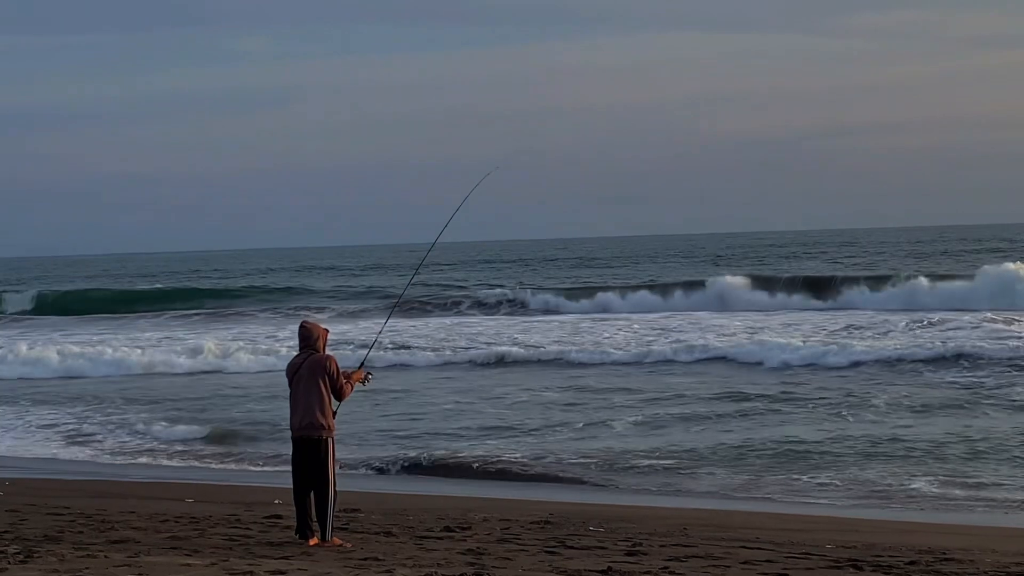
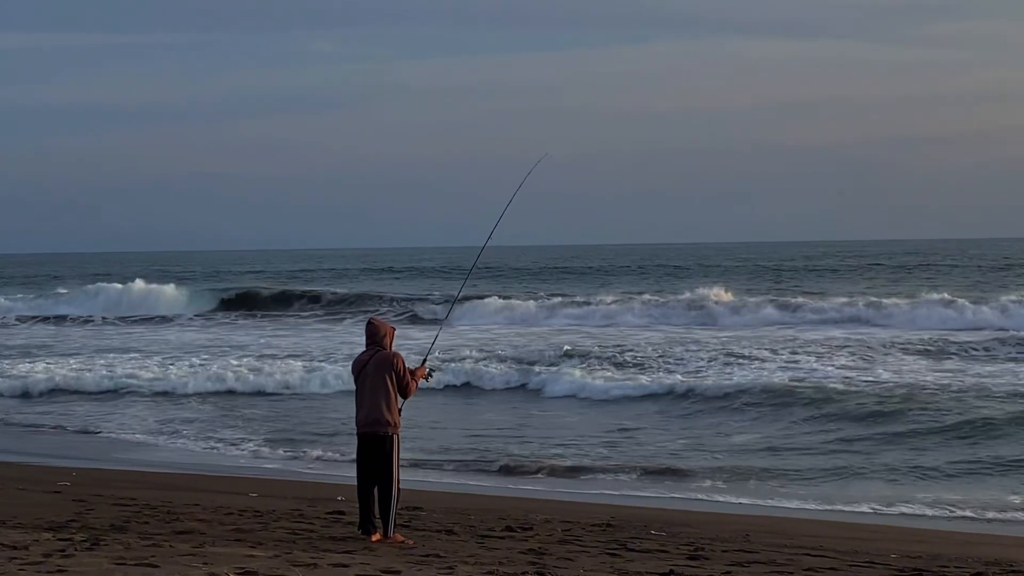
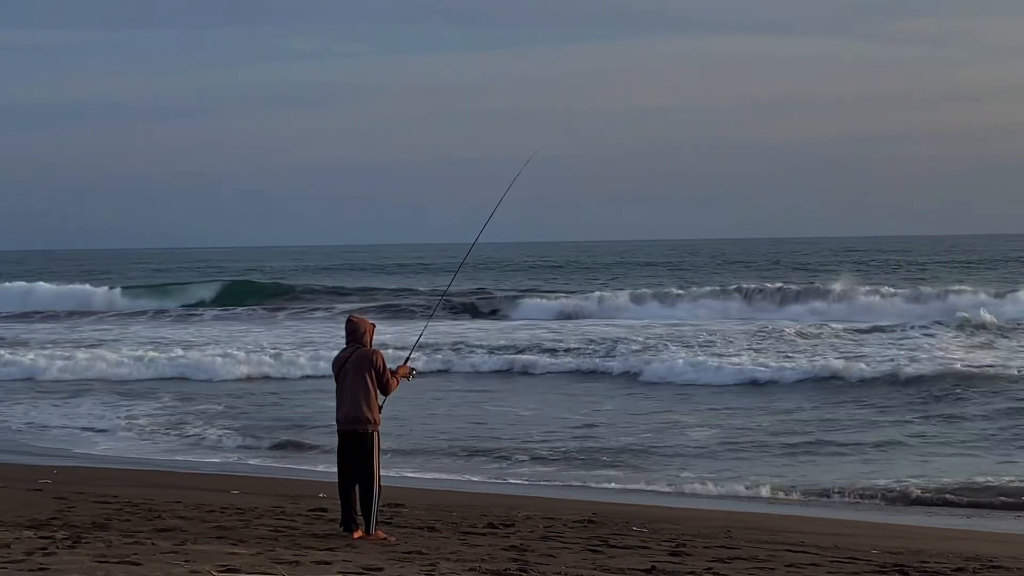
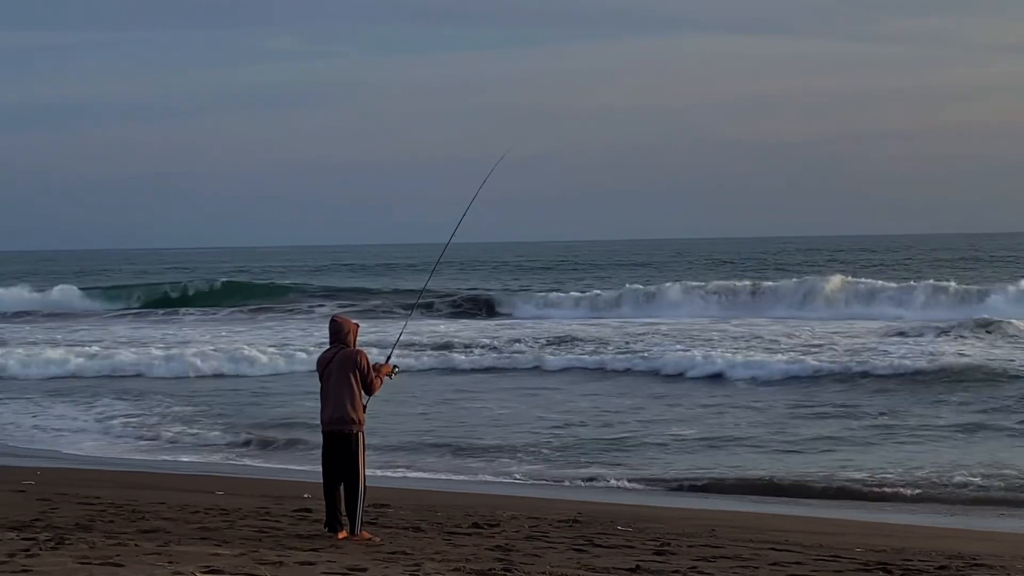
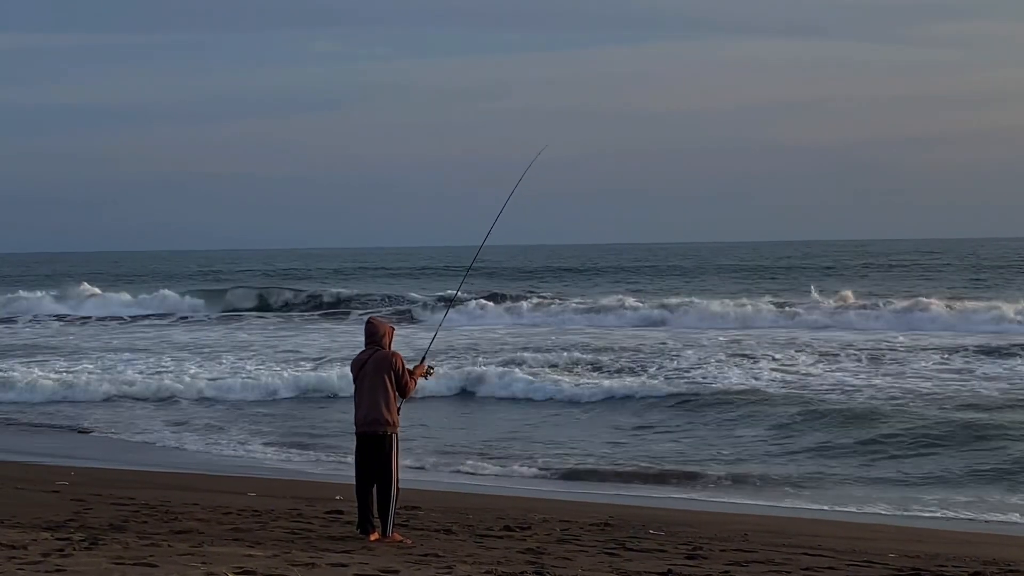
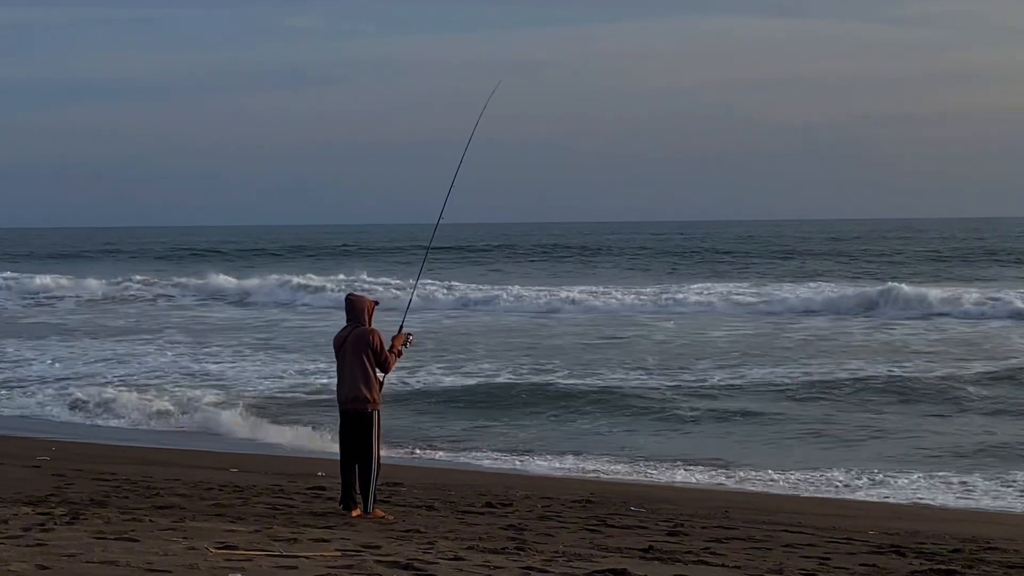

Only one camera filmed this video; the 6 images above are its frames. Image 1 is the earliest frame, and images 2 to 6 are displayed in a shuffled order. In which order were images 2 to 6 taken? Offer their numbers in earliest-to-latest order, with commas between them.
4, 3, 2, 5, 6
